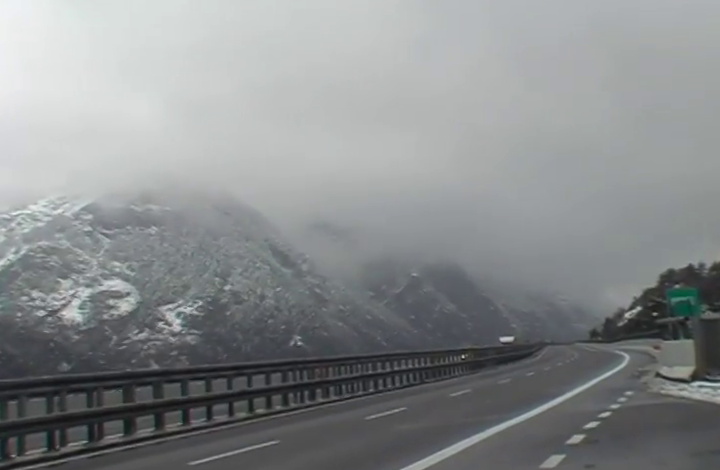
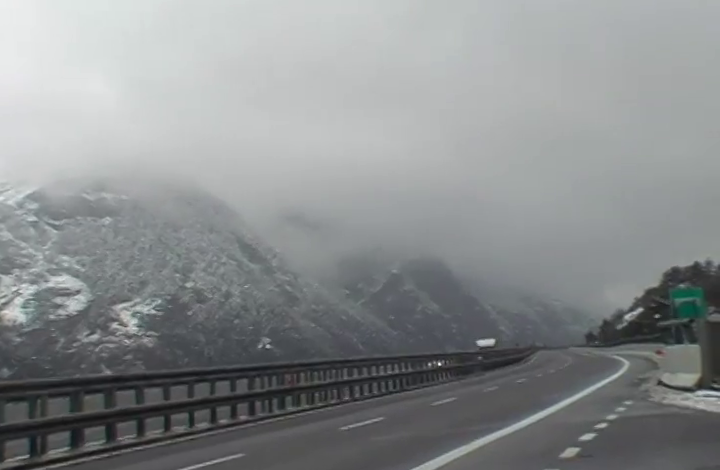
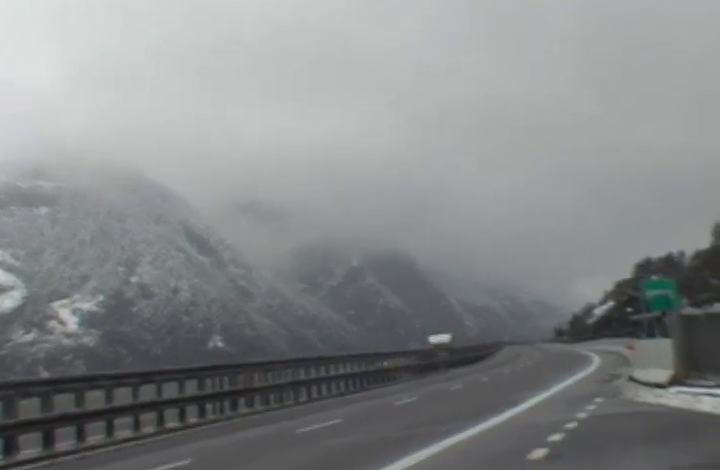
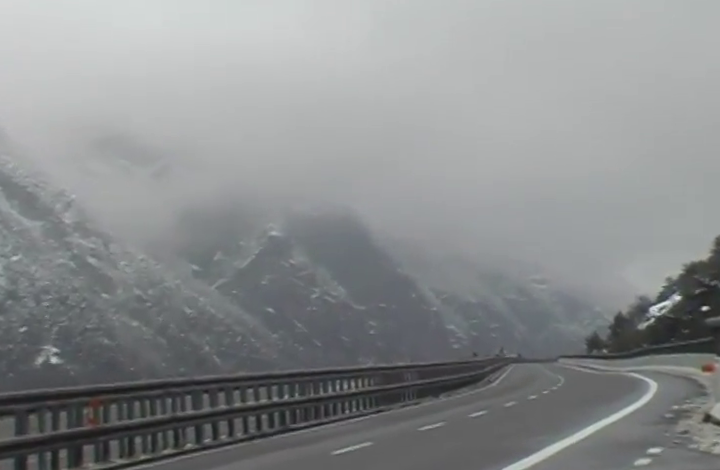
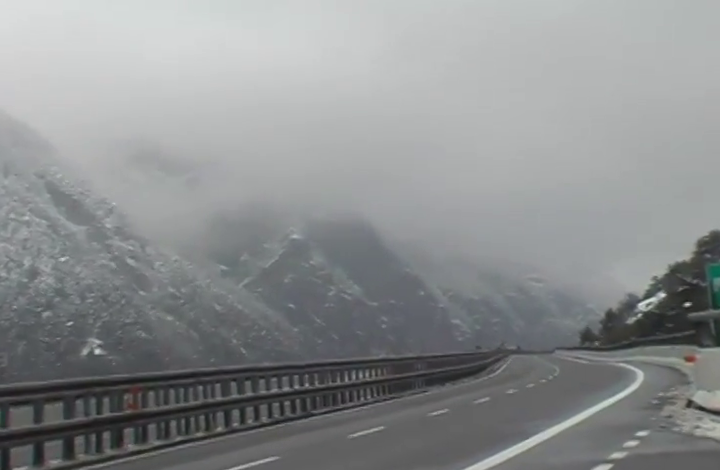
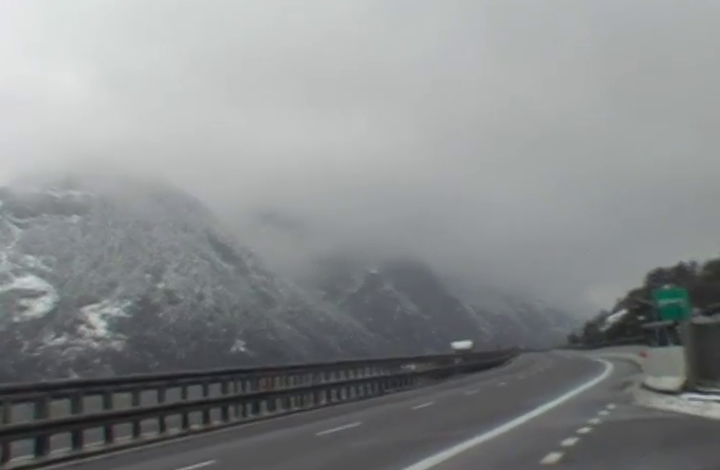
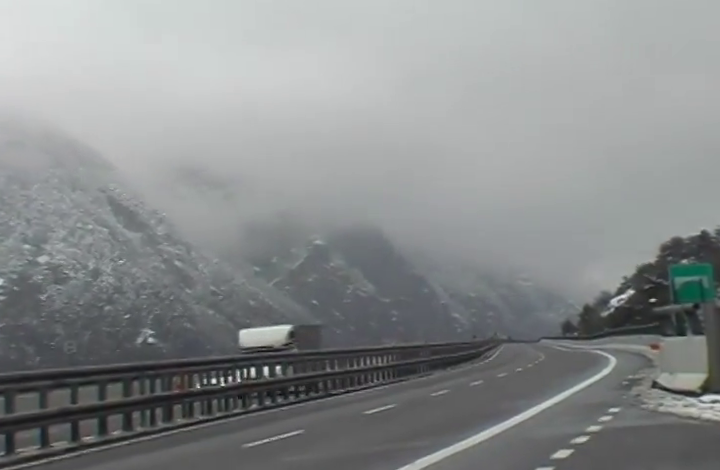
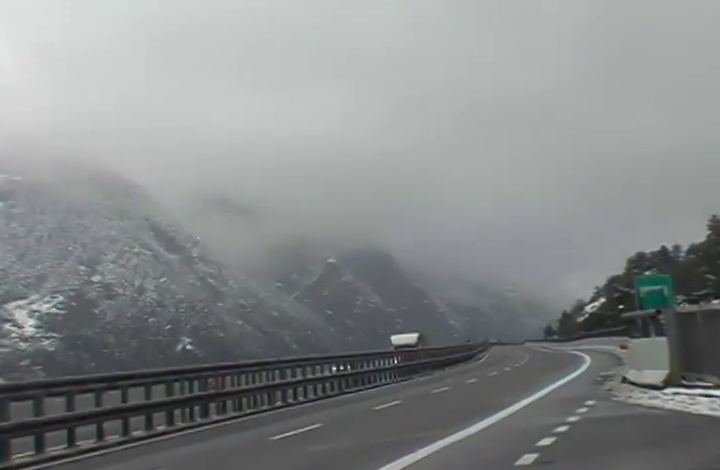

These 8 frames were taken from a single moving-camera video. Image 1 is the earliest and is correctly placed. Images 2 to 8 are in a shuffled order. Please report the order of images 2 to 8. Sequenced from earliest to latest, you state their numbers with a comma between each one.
2, 6, 3, 8, 7, 5, 4
